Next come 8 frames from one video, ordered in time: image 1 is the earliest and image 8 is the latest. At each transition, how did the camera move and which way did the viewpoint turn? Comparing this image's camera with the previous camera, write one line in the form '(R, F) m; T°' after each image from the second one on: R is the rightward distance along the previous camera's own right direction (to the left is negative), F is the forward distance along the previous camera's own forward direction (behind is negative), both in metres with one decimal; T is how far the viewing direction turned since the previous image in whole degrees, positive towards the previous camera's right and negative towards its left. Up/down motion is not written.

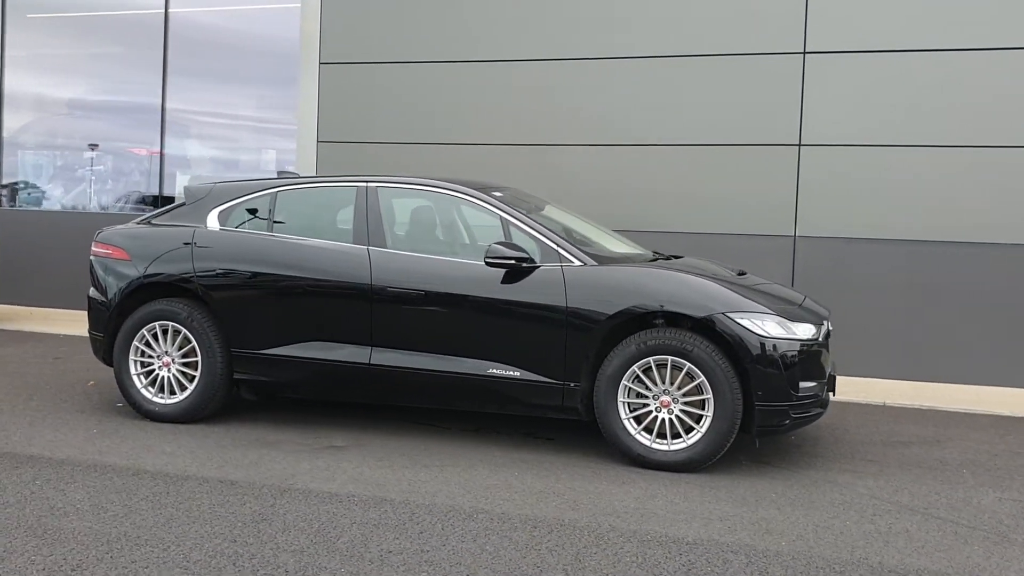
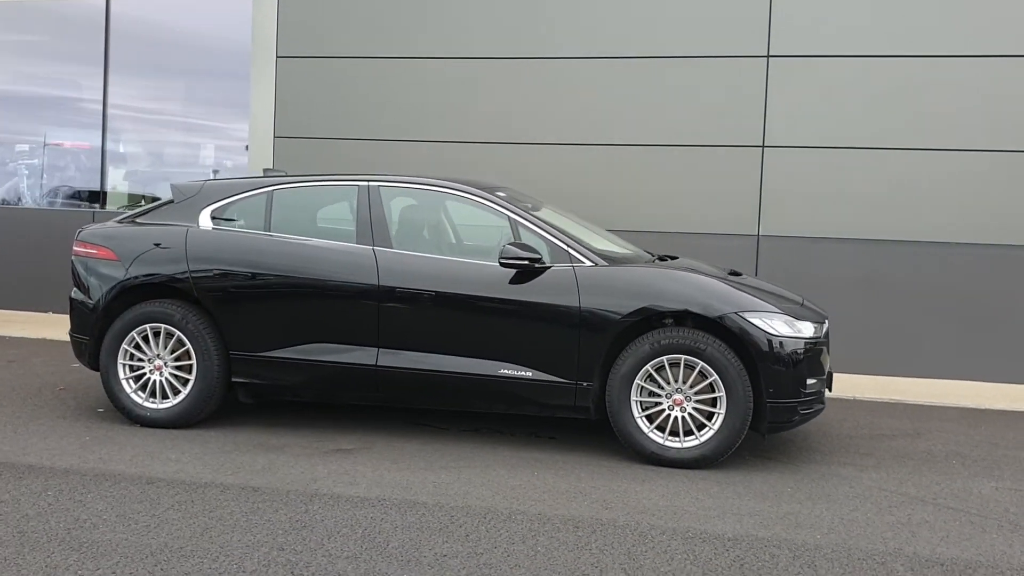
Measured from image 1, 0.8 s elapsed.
(-0.5, 0.0) m; +5°
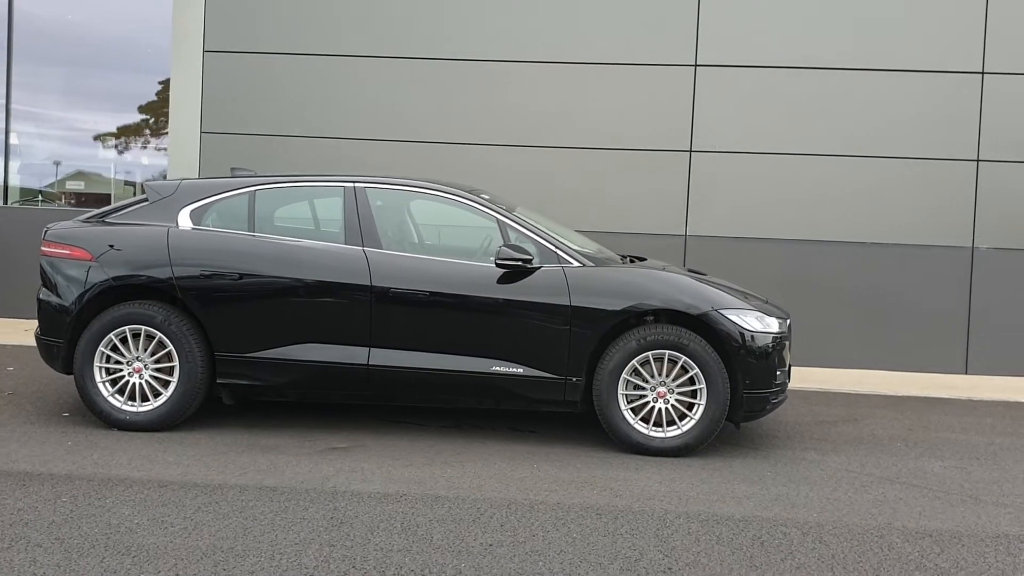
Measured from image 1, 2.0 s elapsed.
(-0.7, -0.2) m; +8°
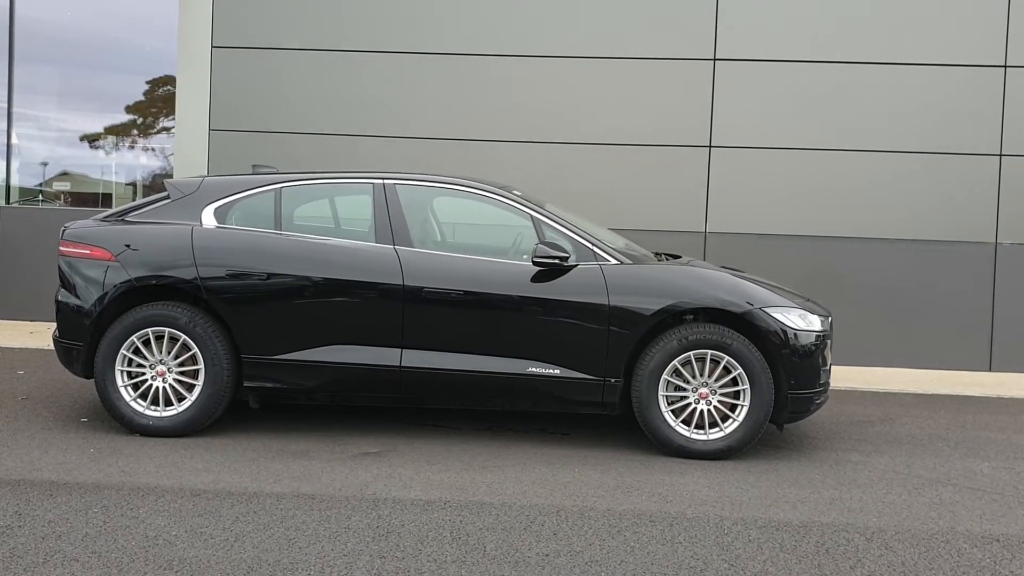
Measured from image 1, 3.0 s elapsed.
(-0.2, +0.2) m; +1°
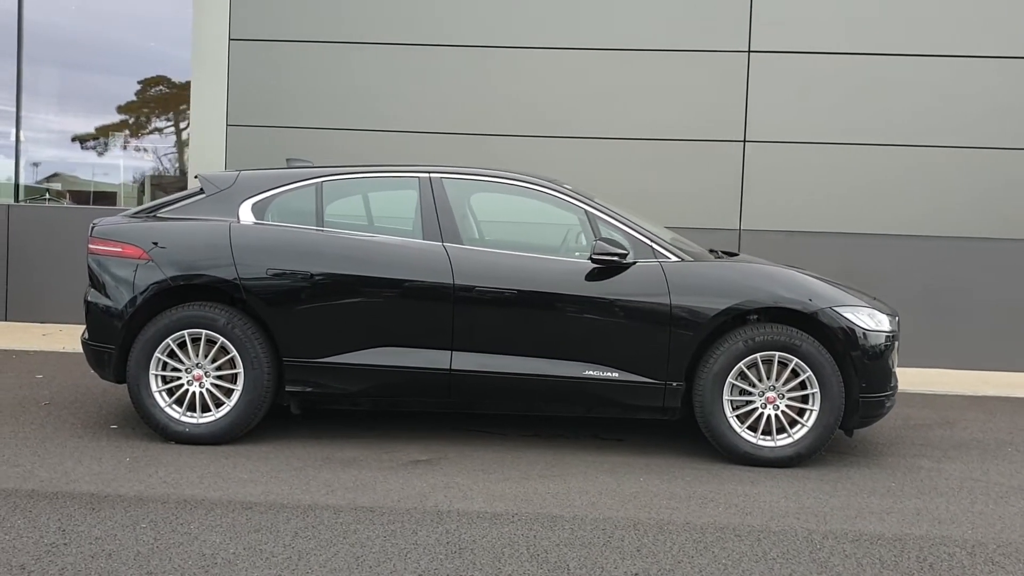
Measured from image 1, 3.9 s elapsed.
(-0.3, +0.3) m; 0°
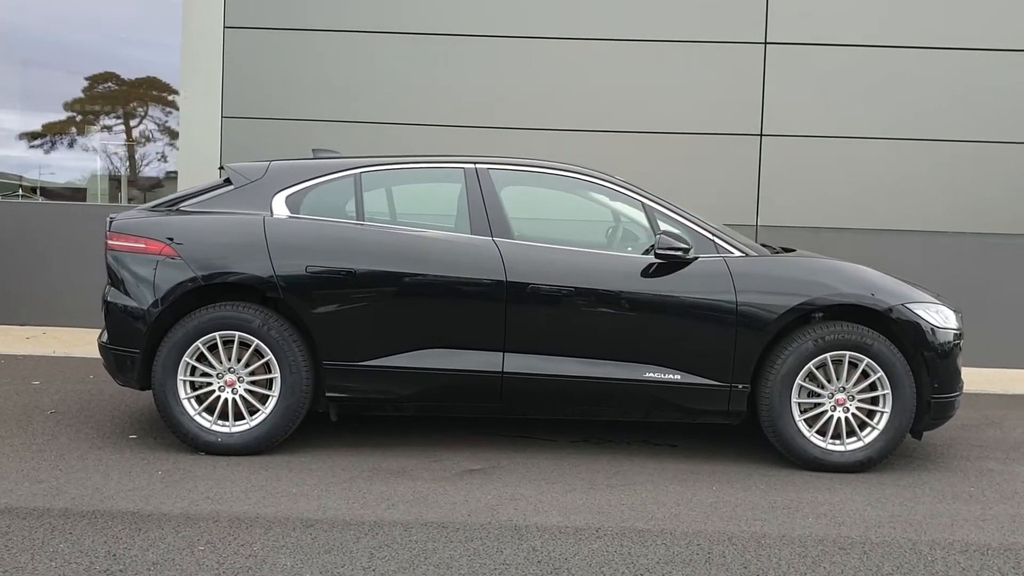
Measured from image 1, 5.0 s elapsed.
(-0.5, +0.3) m; +3°
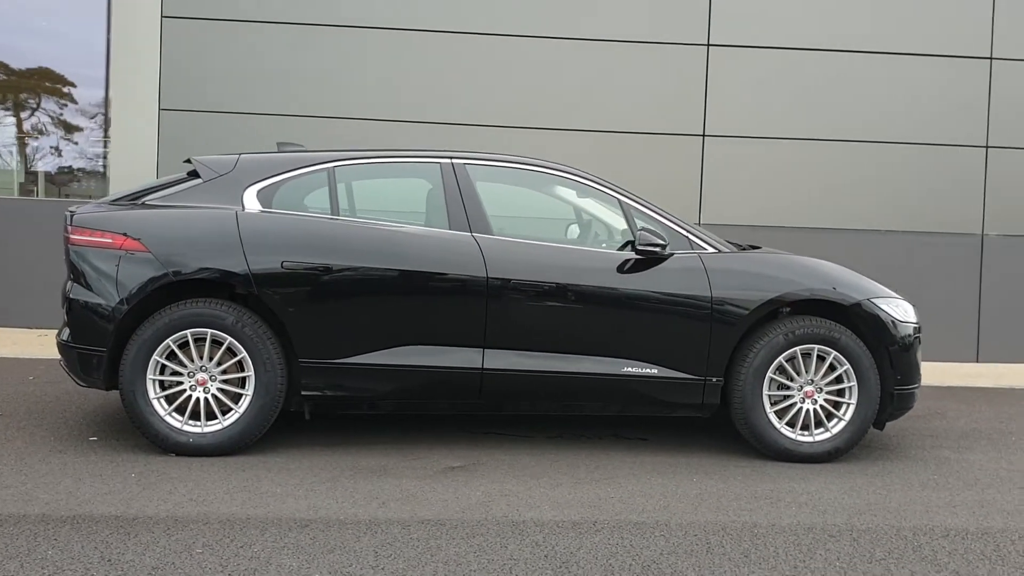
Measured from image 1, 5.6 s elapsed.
(-0.3, 0.0) m; +5°
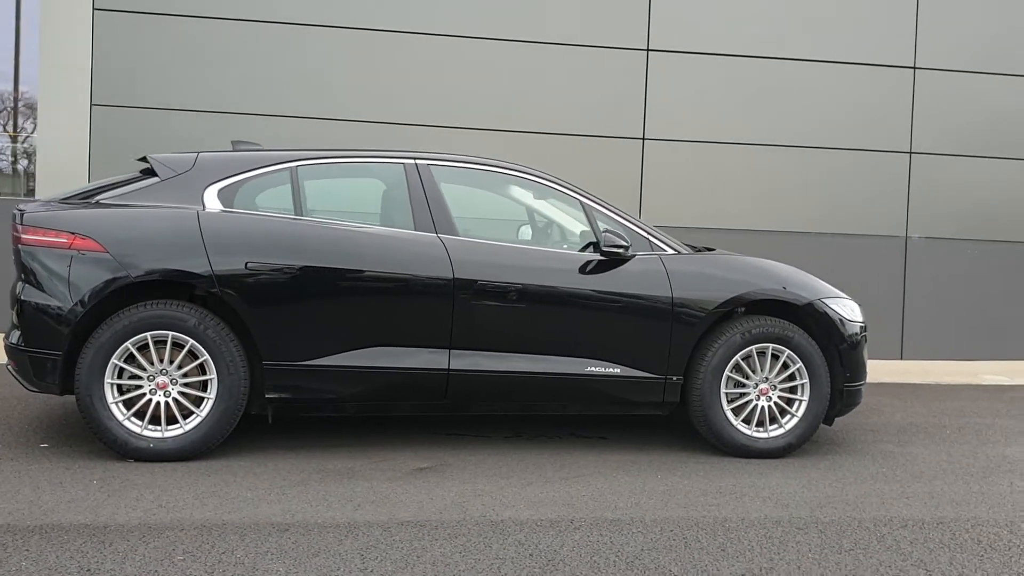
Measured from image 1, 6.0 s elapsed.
(-0.2, 0.0) m; +5°
